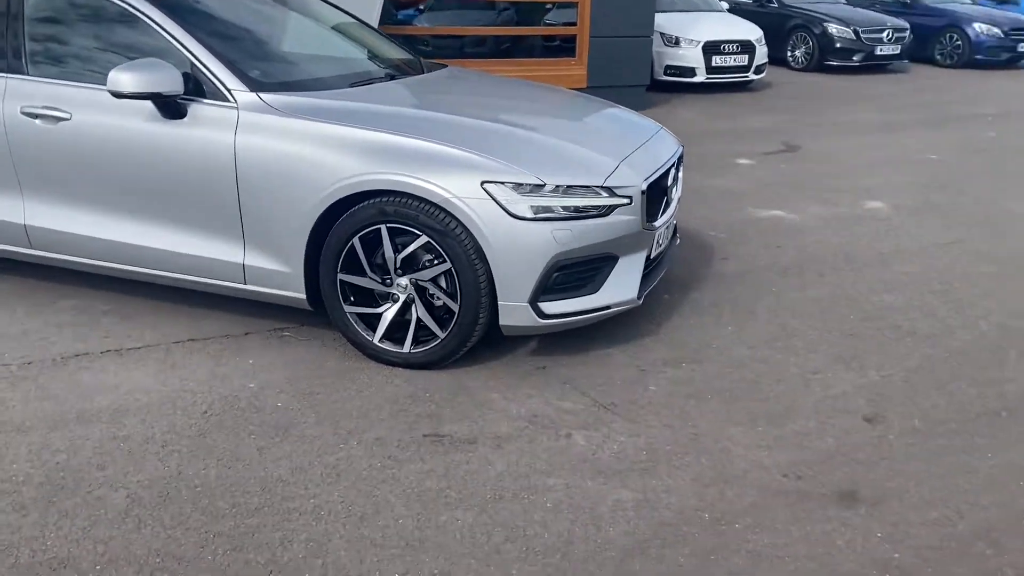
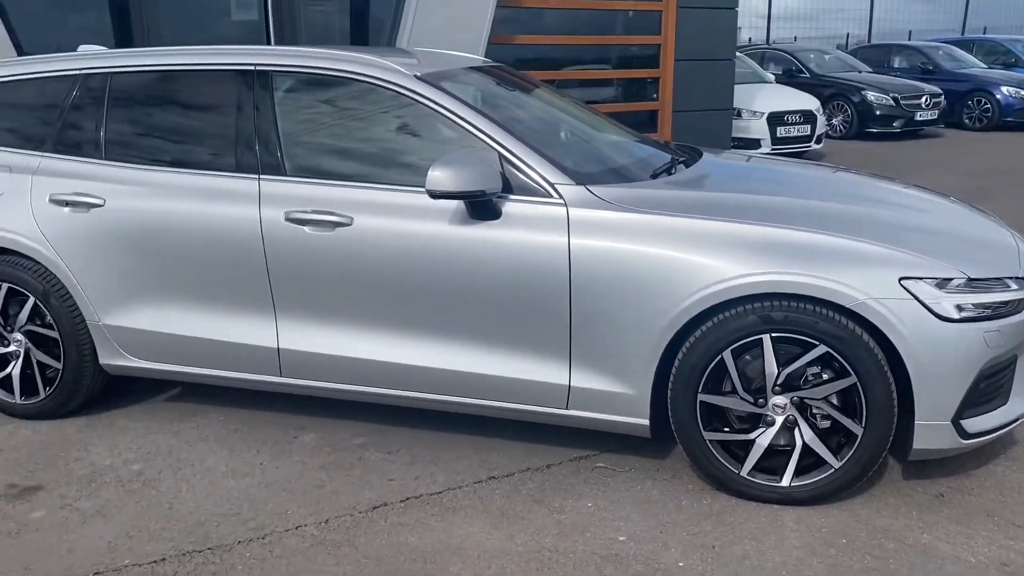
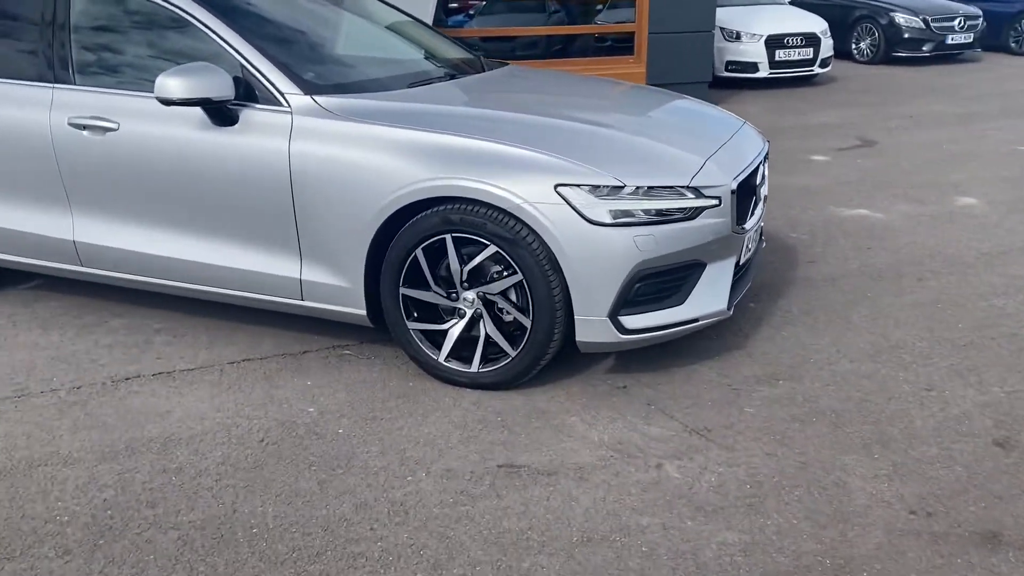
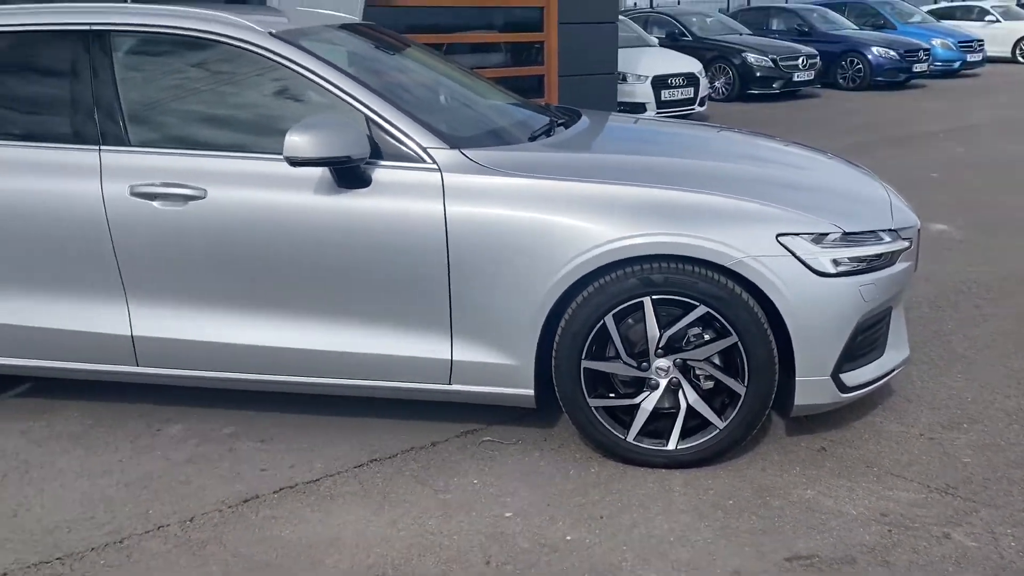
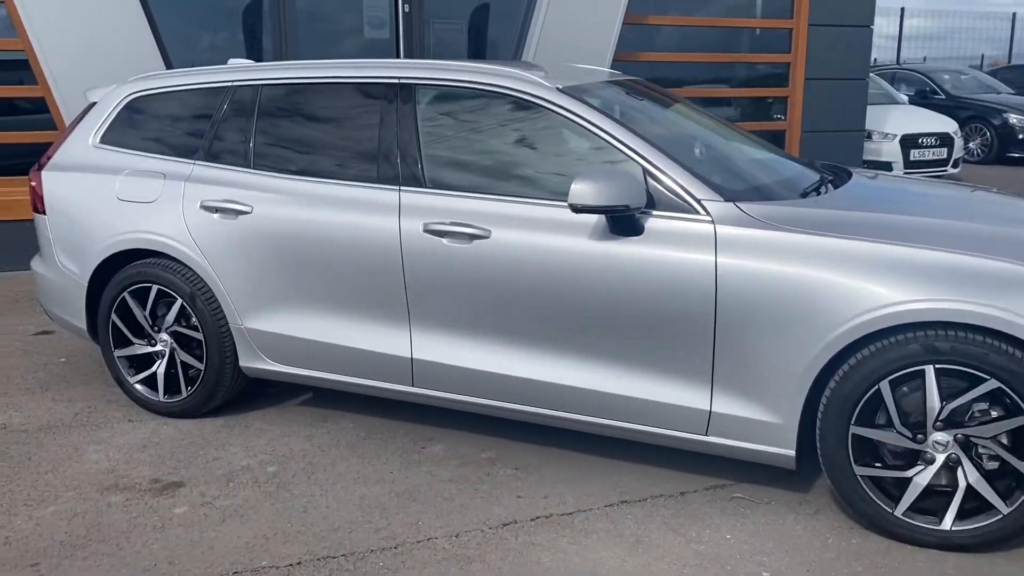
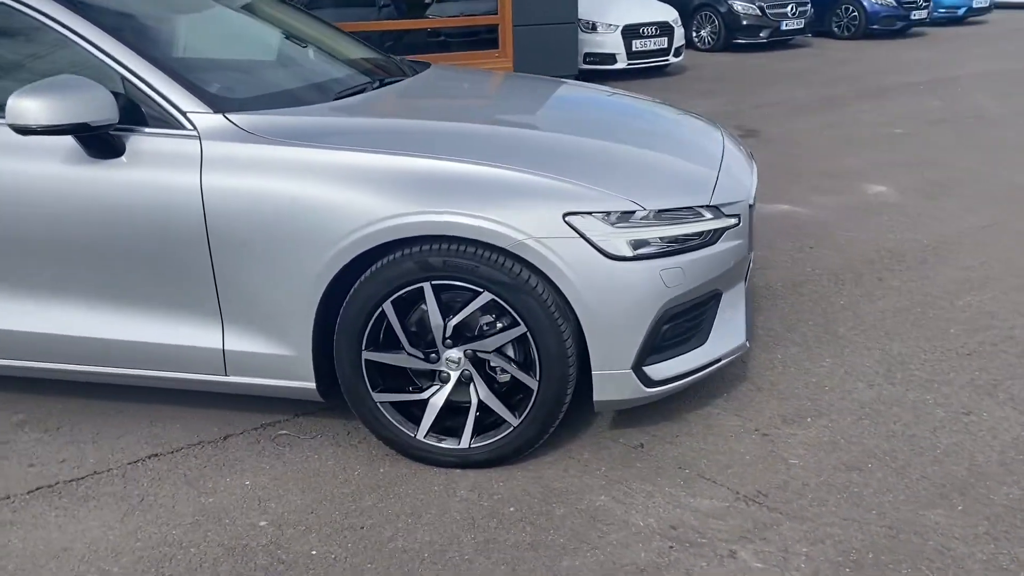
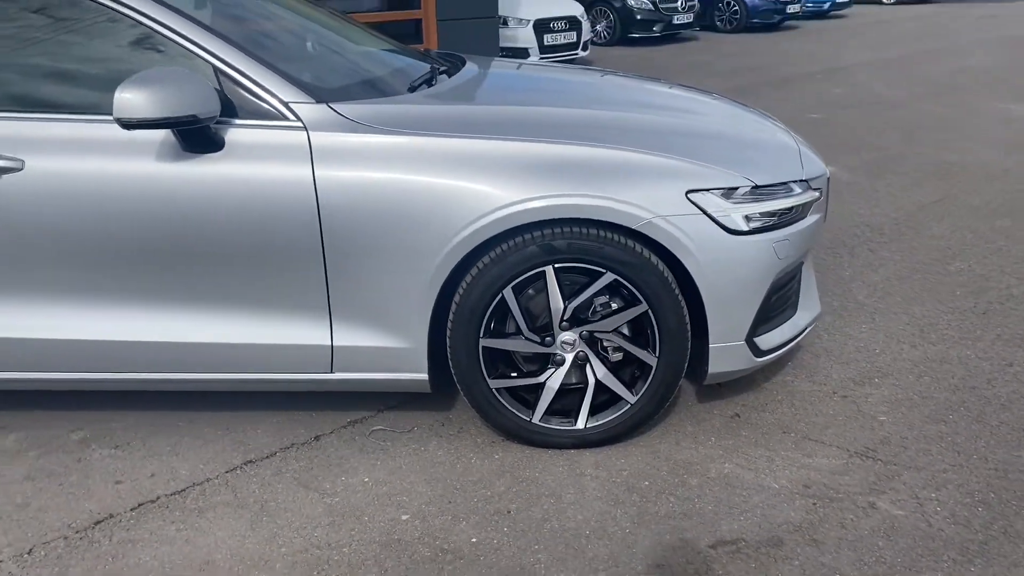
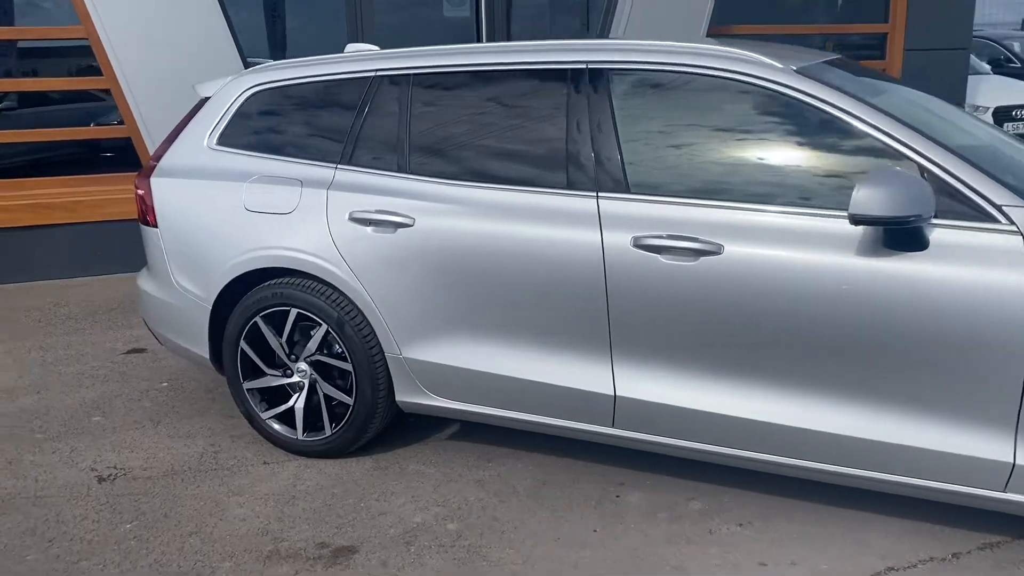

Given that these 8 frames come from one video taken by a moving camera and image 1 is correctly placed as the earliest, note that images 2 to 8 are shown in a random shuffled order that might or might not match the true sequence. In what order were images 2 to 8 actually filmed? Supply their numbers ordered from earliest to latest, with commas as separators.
3, 6, 7, 4, 2, 5, 8
